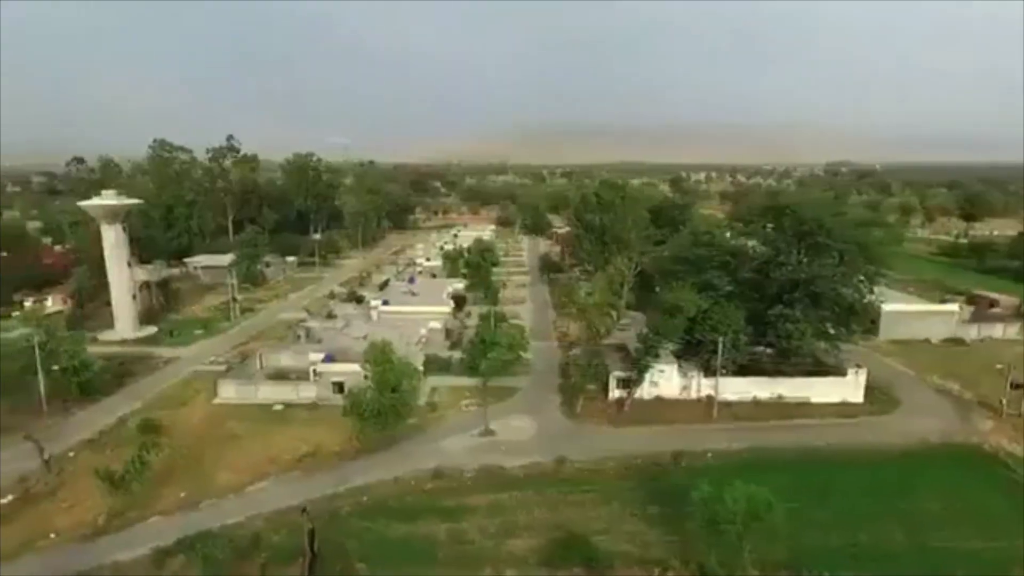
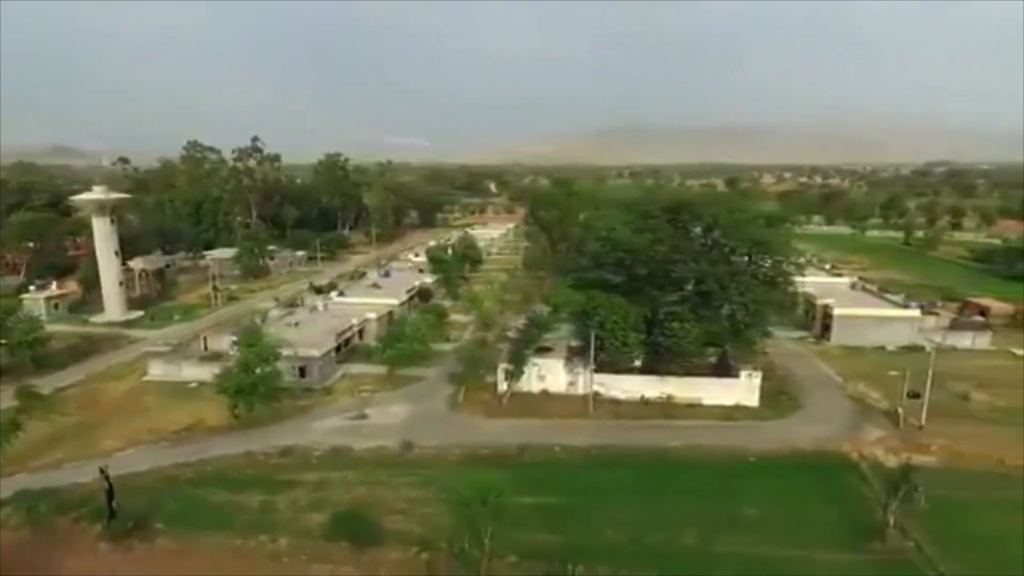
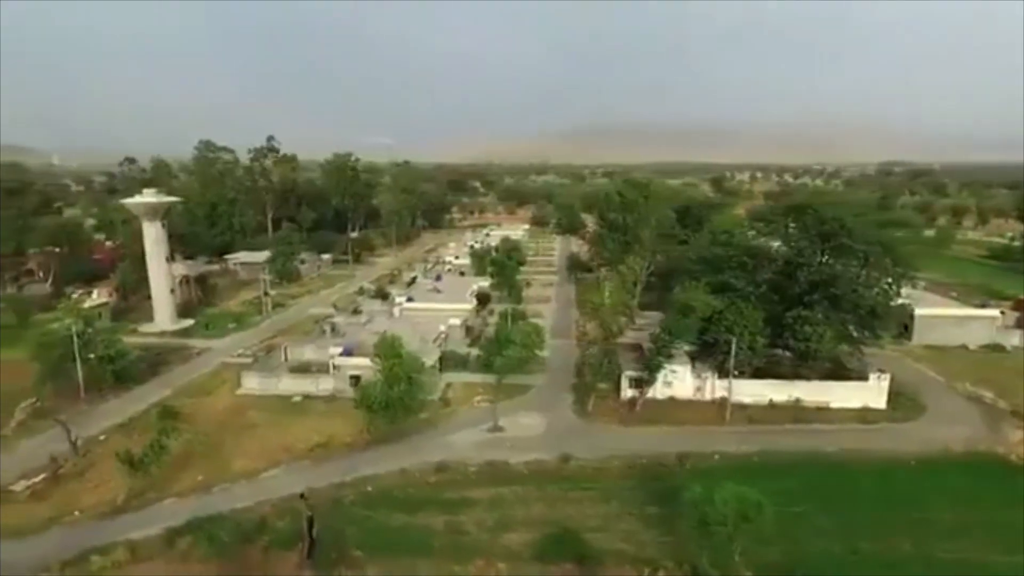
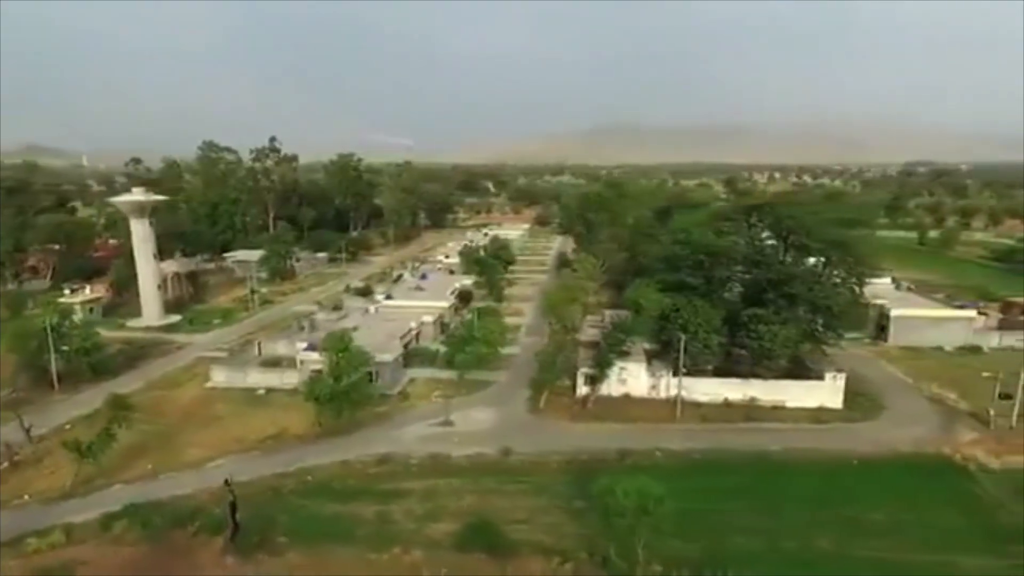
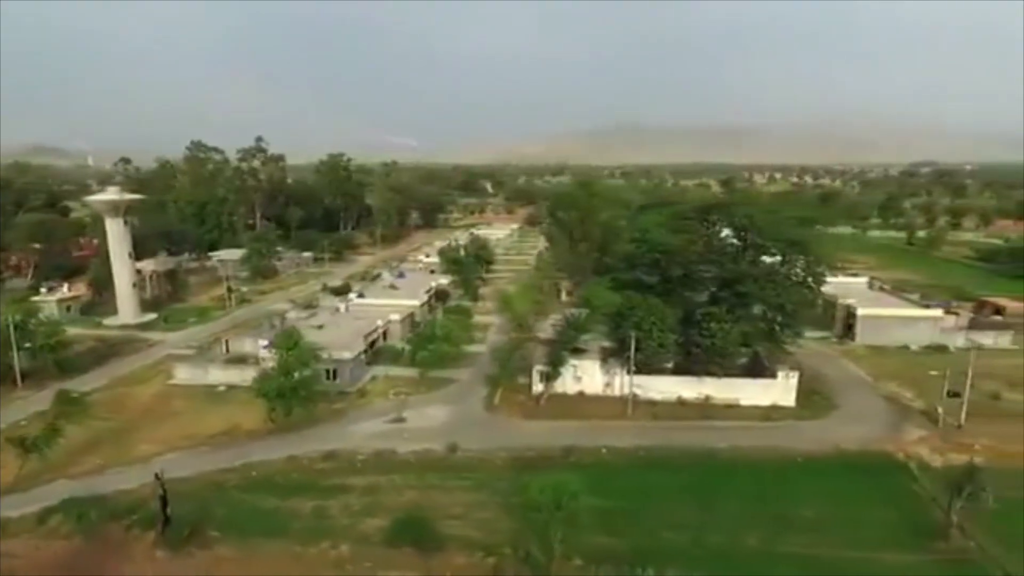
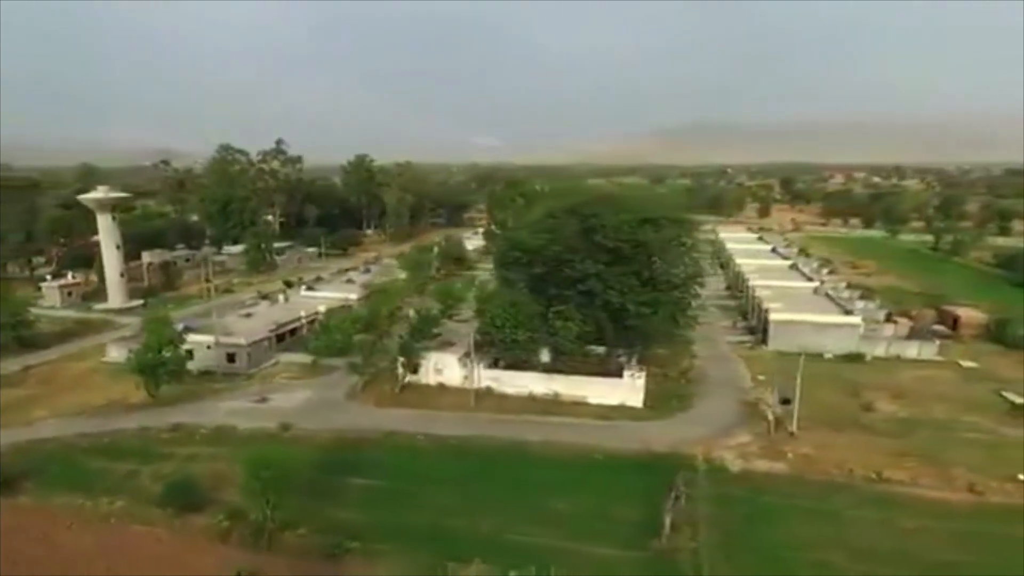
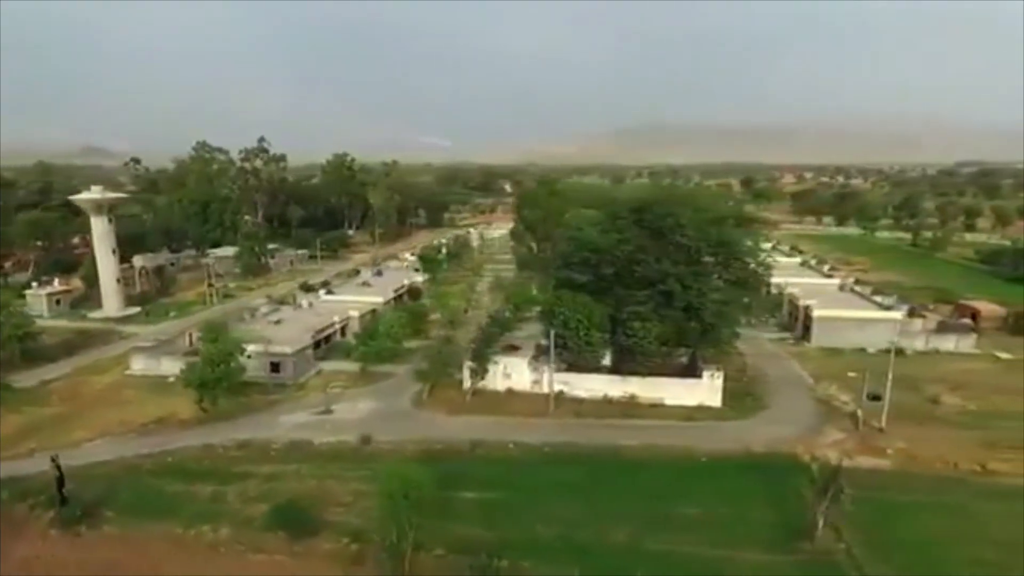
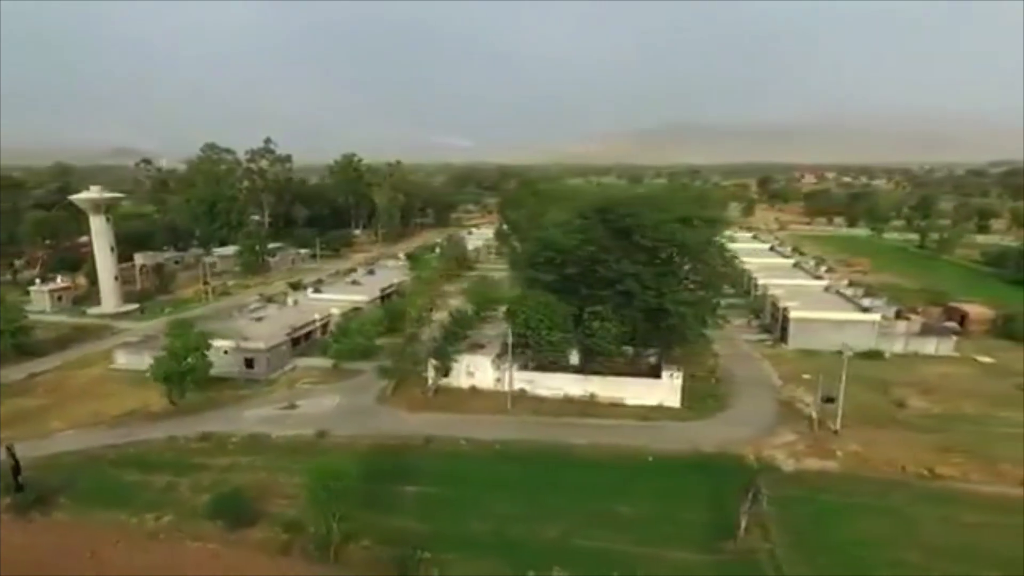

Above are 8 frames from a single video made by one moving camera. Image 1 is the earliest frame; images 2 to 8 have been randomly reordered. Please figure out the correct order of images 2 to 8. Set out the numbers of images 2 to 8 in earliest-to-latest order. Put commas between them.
3, 4, 5, 2, 7, 8, 6
